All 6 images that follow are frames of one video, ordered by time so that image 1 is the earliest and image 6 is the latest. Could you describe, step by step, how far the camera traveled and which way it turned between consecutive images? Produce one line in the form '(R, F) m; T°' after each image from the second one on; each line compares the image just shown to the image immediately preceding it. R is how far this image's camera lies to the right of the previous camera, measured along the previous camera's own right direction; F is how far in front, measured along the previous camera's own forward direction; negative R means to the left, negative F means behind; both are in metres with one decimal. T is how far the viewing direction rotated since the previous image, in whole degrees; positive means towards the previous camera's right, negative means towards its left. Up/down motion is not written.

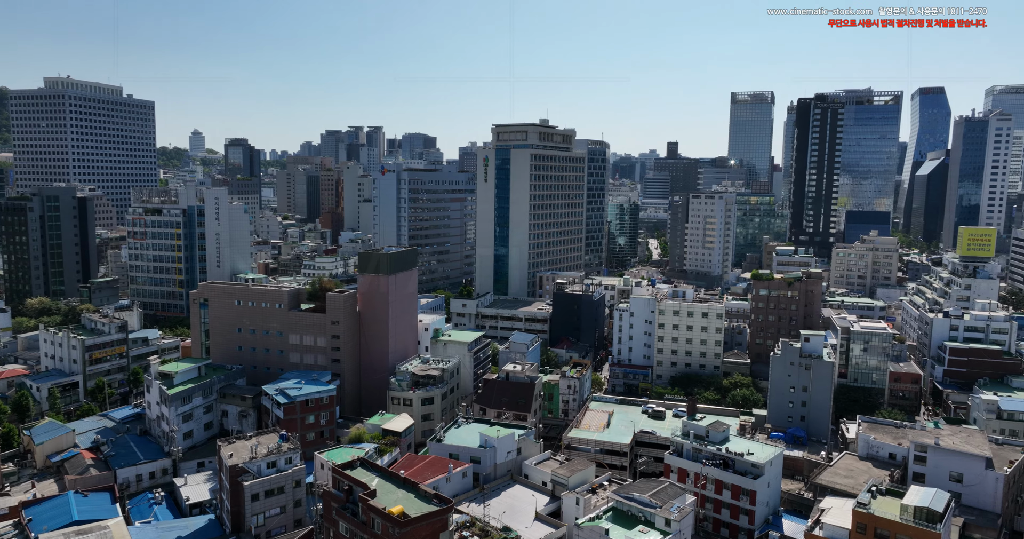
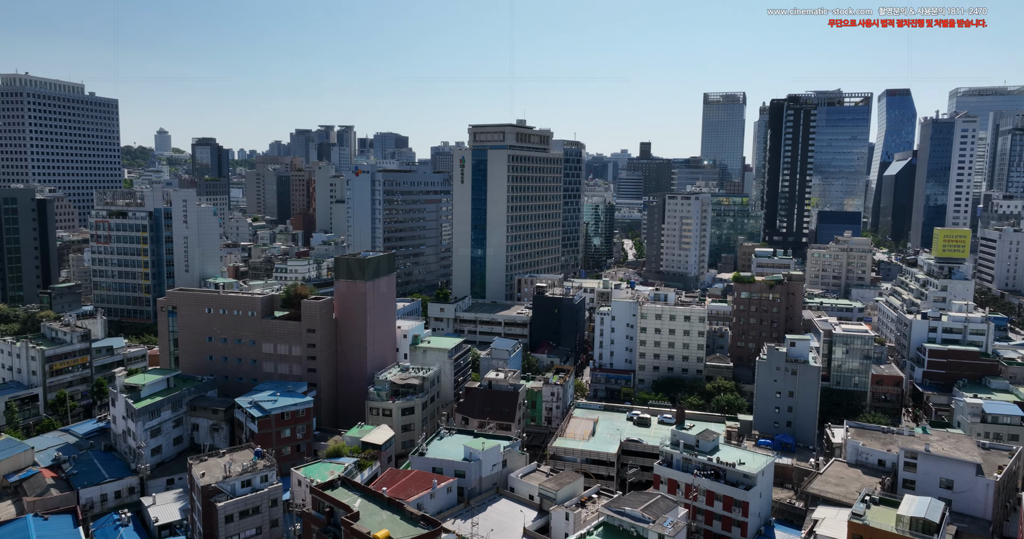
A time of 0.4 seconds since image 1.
(-0.7, +1.4) m; +2°
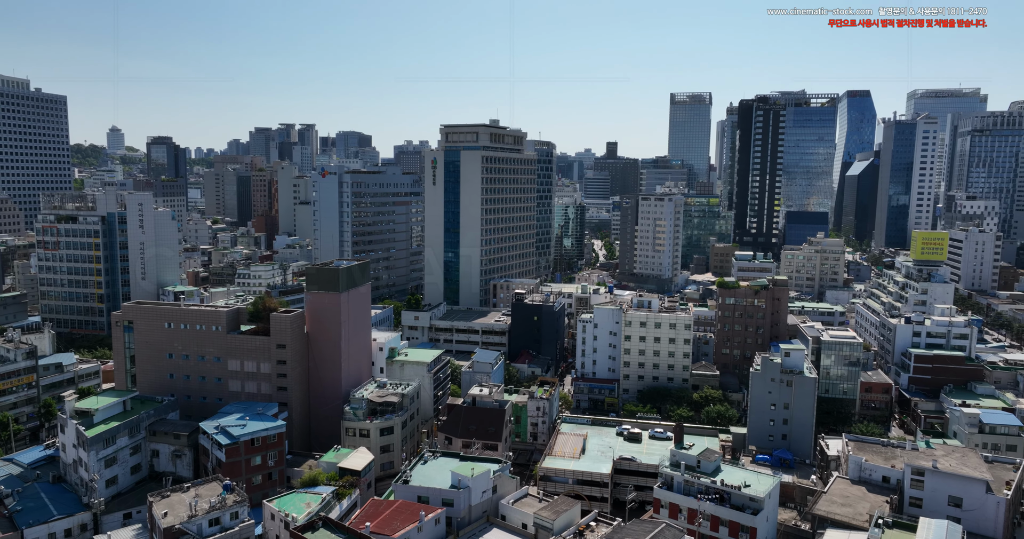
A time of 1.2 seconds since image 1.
(-1.4, +2.8) m; +3°
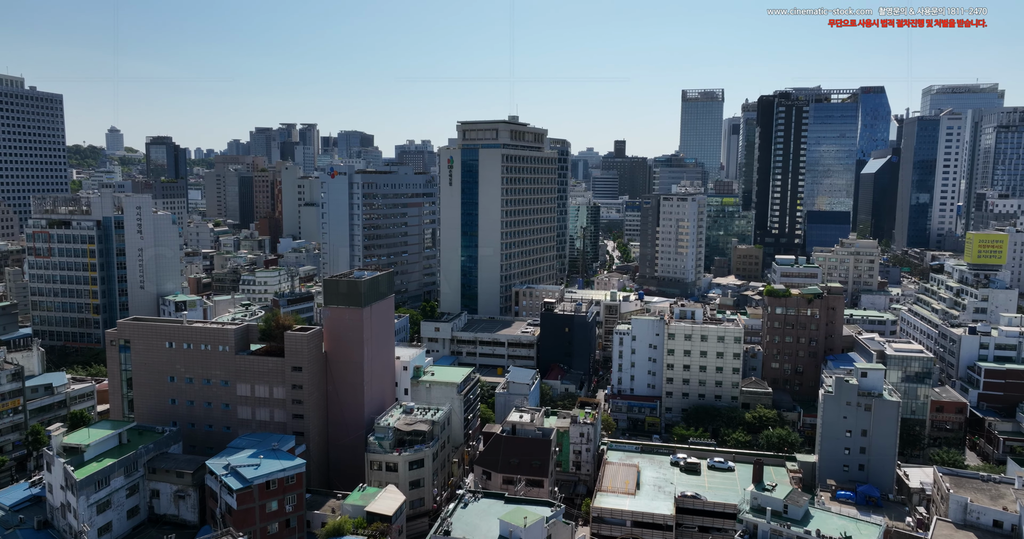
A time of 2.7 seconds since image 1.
(-2.7, +5.4) m; 0°
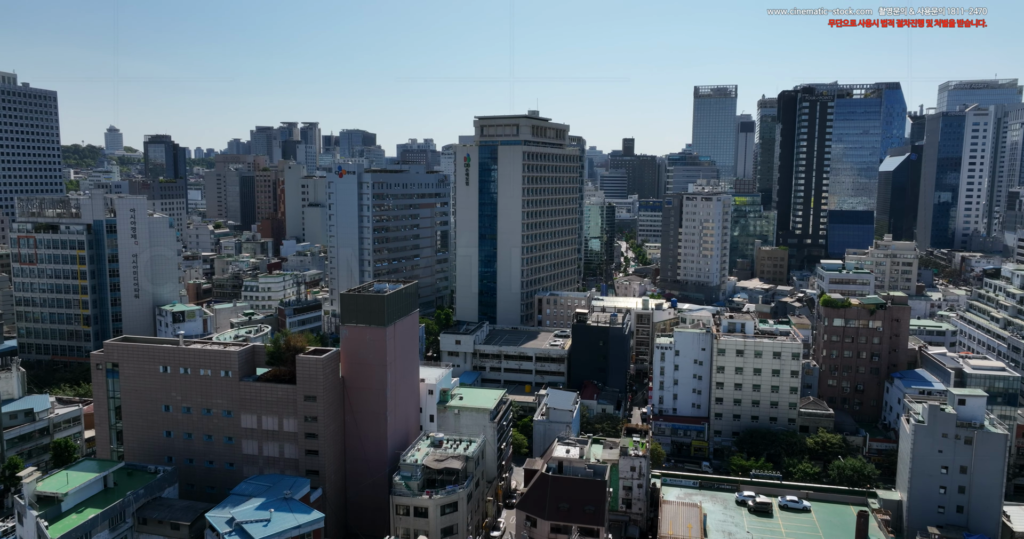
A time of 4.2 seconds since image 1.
(-2.4, +5.7) m; 0°
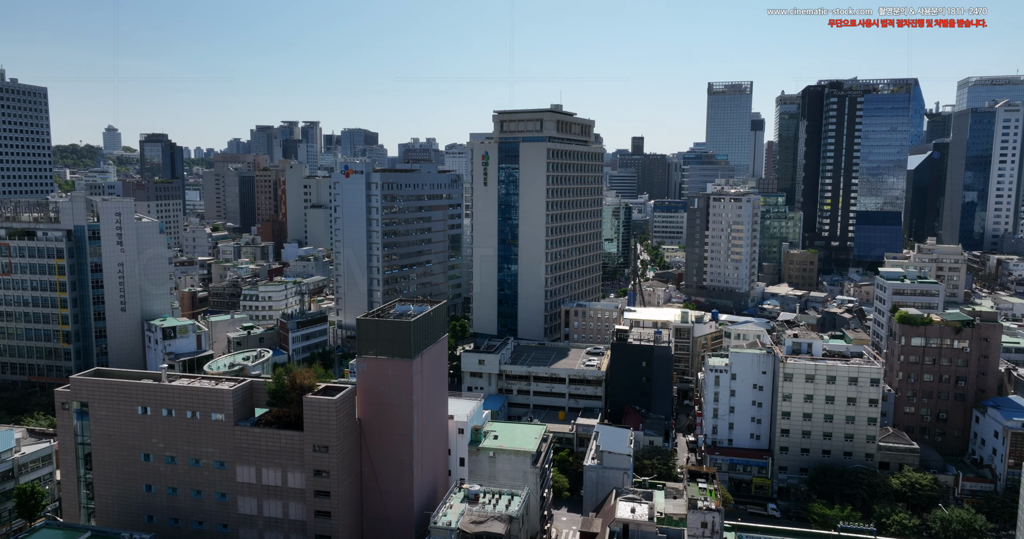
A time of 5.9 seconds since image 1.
(-2.4, +6.8) m; 0°
